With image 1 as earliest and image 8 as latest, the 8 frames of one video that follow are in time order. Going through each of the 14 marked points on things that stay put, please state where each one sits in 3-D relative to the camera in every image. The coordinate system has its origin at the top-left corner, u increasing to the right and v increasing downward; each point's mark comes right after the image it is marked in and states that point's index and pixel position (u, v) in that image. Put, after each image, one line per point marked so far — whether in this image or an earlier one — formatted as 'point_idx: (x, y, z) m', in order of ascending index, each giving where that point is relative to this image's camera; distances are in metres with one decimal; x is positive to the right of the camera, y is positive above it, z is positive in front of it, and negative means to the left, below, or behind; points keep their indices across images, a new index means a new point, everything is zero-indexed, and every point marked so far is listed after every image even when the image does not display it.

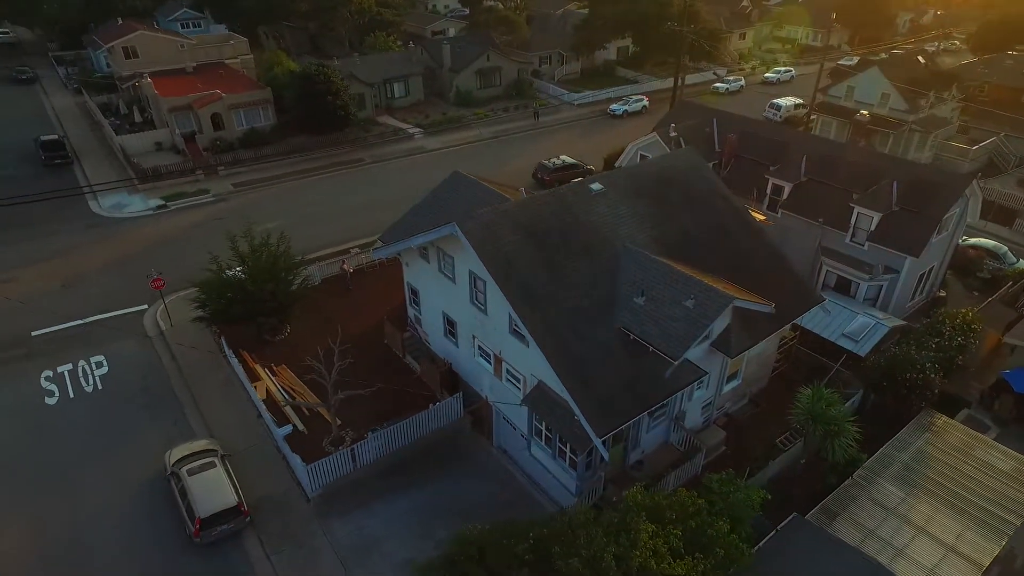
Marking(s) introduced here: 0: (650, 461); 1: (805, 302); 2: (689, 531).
0: (+4.1, -5.1, +18.1) m
1: (+9.4, -0.4, +19.9) m
2: (+3.6, -5.0, +12.7) m
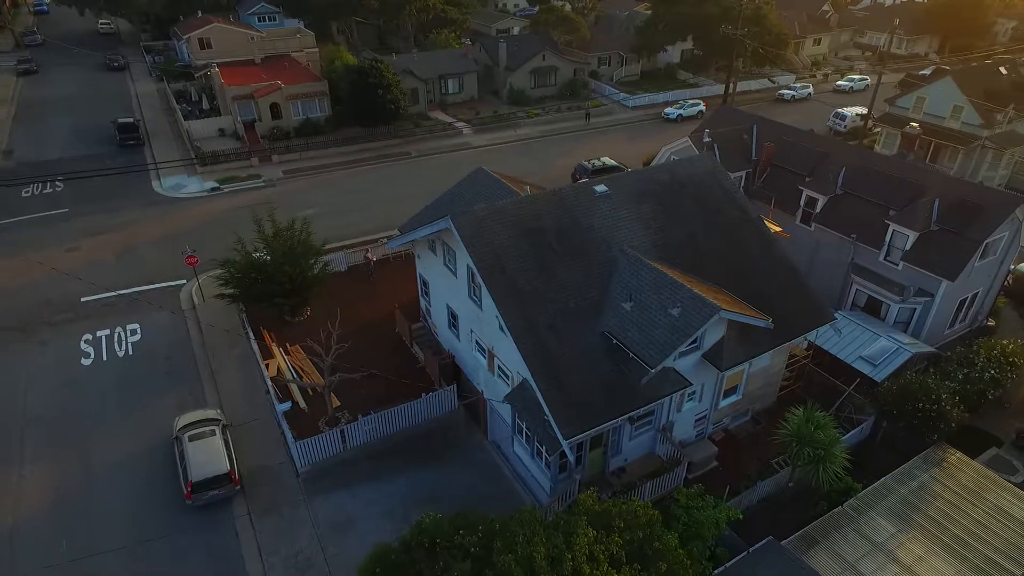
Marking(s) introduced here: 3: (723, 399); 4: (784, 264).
0: (+3.5, -5.2, +17.8) m
1: (+9.3, -1.0, +19.0) m
2: (+2.4, -5.2, +12.4) m
3: (+6.6, -3.4, +19.0) m
4: (+8.7, +0.8, +19.8) m
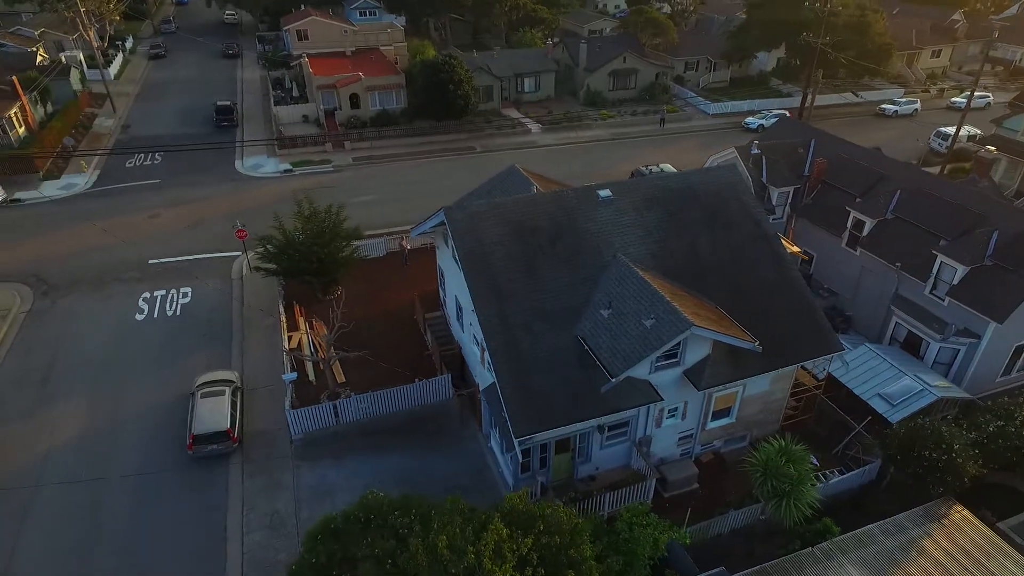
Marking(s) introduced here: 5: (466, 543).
0: (+2.6, -5.4, +17.5) m
1: (+8.8, -1.7, +17.8) m
2: (+0.7, -5.2, +12.4) m
3: (+5.9, -3.9, +18.3) m
4: (+8.6, +0.1, +18.6) m
5: (-0.9, -4.9, +11.8) m
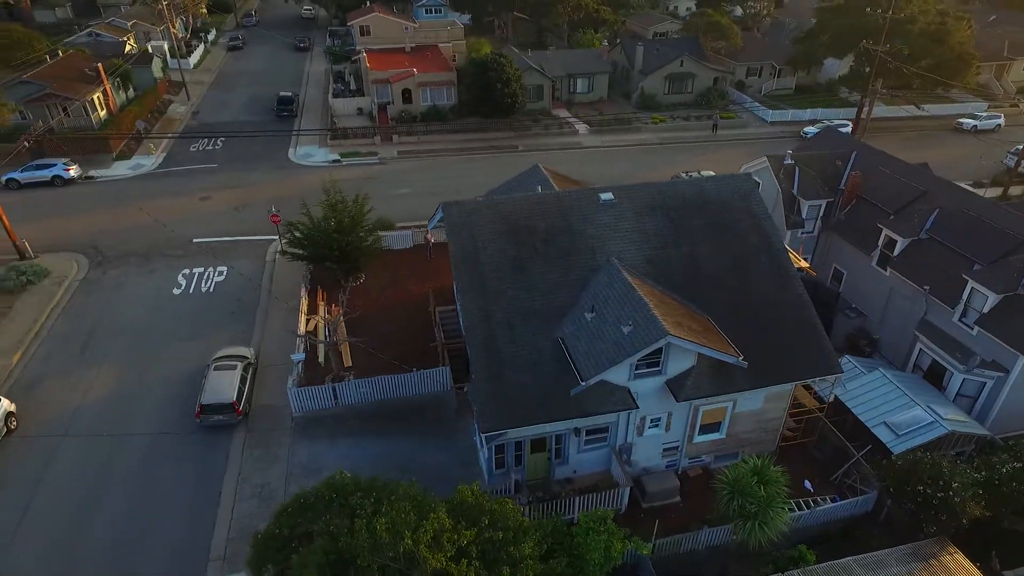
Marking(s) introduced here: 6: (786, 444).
0: (+2.0, -5.5, +17.5) m
1: (+8.4, -2.2, +17.0) m
2: (-0.4, -5.2, +12.5) m
3: (+5.4, -4.2, +17.8) m
4: (+8.3, -0.4, +17.9) m
5: (-2.1, -4.7, +12.1) m
6: (+8.5, -4.9, +19.2) m
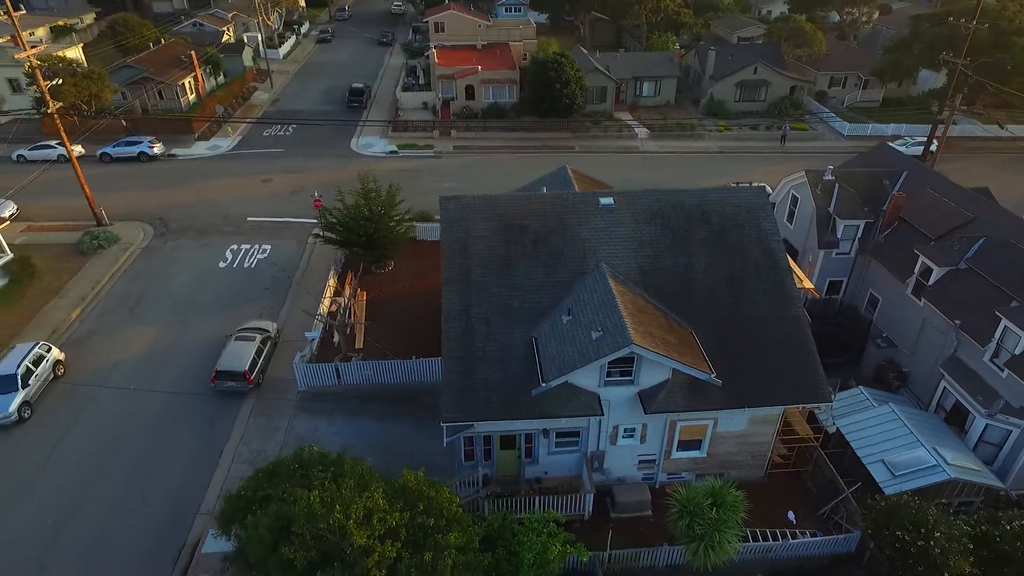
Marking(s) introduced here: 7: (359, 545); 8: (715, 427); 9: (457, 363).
0: (+1.1, -5.6, +17.5) m
1: (+7.7, -2.8, +16.2) m
2: (-1.9, -5.0, +12.9) m
3: (+4.7, -4.6, +17.4) m
4: (+7.8, -1.0, +17.1) m
5: (-3.5, -4.4, +12.7) m
6: (+7.9, -5.5, +18.3) m
7: (-3.0, -5.0, +12.0) m
8: (+5.6, -3.9, +17.0) m
9: (-1.4, -2.0, +16.2) m
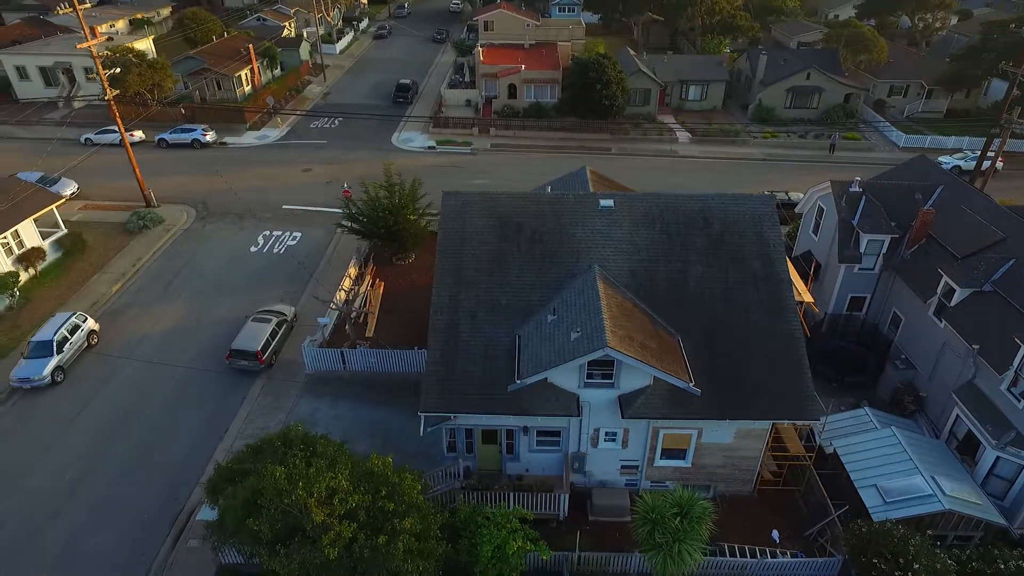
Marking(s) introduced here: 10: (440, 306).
0: (+0.5, -5.5, +17.6) m
1: (+7.1, -3.1, +15.7) m
2: (-2.8, -4.8, +13.2) m
3: (+4.1, -4.7, +17.2) m
4: (+7.5, -1.3, +16.6) m
5: (-4.4, -4.1, +13.2) m
6: (+7.3, -5.8, +17.8) m
7: (-3.9, -4.8, +12.5) m
8: (+5.1, -4.1, +16.7) m
9: (-1.9, -1.8, +16.5) m
10: (-2.0, -0.5, +17.1) m
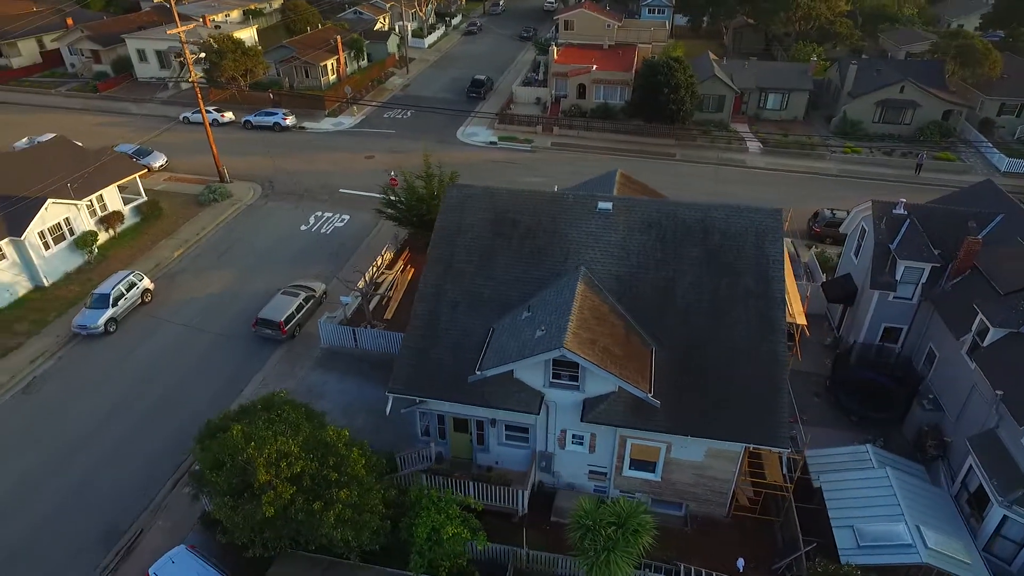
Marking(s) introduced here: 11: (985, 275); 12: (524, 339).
0: (-0.4, -5.4, +17.7) m
1: (+6.0, -3.6, +15.0) m
2: (-4.2, -4.3, +13.9) m
3: (+3.2, -4.9, +16.8) m
4: (+6.7, -1.8, +15.7) m
5: (-5.8, -3.5, +14.1) m
6: (+6.3, -6.3, +17.0) m
7: (-5.5, -4.2, +13.3) m
8: (+4.1, -4.3, +16.3) m
9: (-2.6, -1.5, +17.0) m
10: (-2.5, -0.1, +17.6) m
11: (+15.2, +0.4, +19.6) m
12: (+0.3, -1.3, +15.6) m
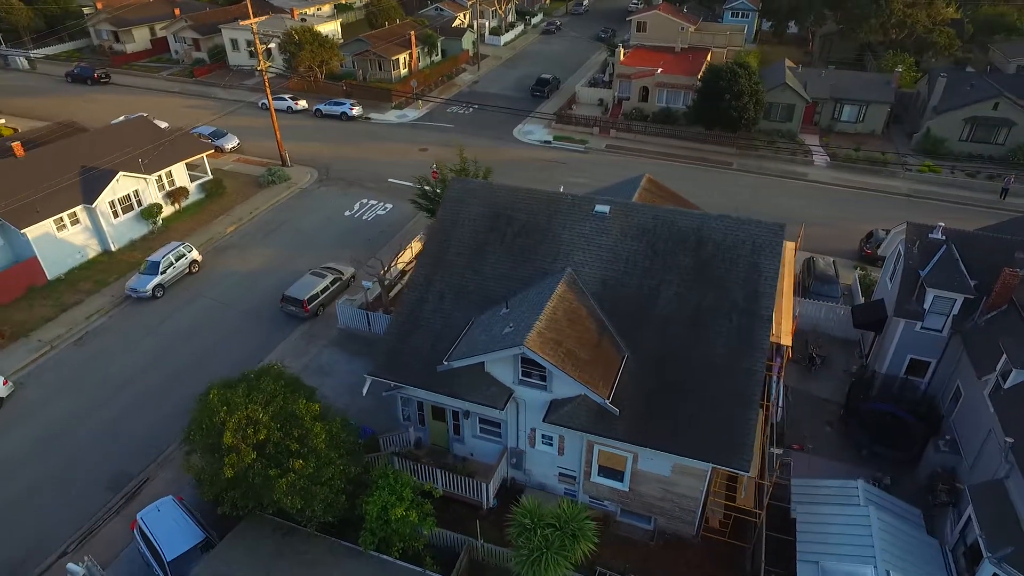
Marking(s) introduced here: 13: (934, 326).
0: (-1.2, -5.2, +18.0) m
1: (+5.0, -3.9, +14.4) m
2: (-5.4, -3.8, +14.7) m
3: (+2.3, -5.0, +16.7) m
4: (+5.8, -2.2, +15.1) m
5: (-6.8, -2.9, +15.1) m
6: (+5.3, -6.6, +16.5) m
7: (-6.7, -3.6, +14.3) m
8: (+3.2, -4.5, +16.0) m
9: (-3.2, -1.1, +17.6) m
10: (-2.9, +0.2, +18.1) m
11: (+14.9, -0.7, +17.9) m
12: (-0.4, -1.2, +15.8) m
13: (+13.6, -1.2, +19.8) m
